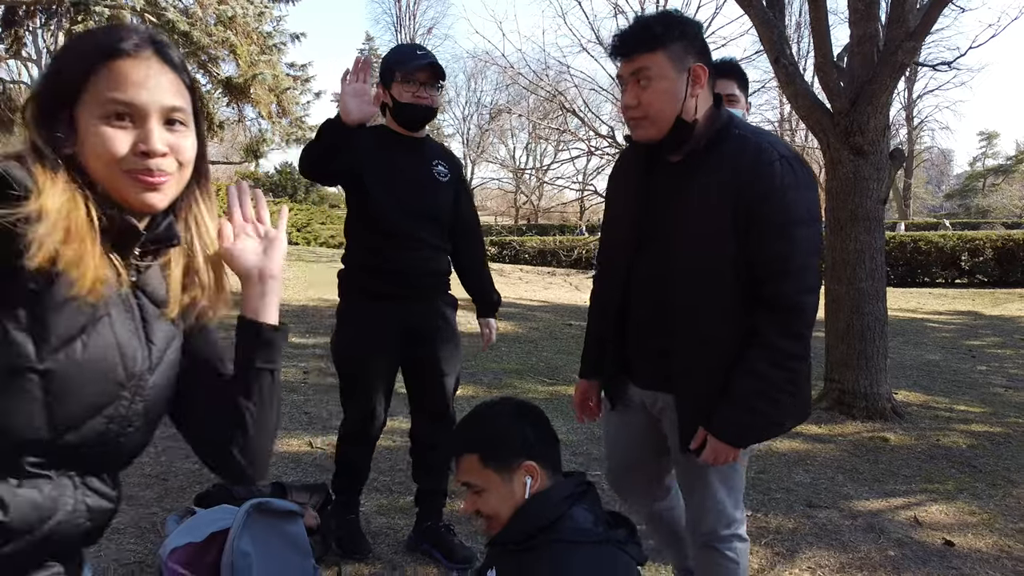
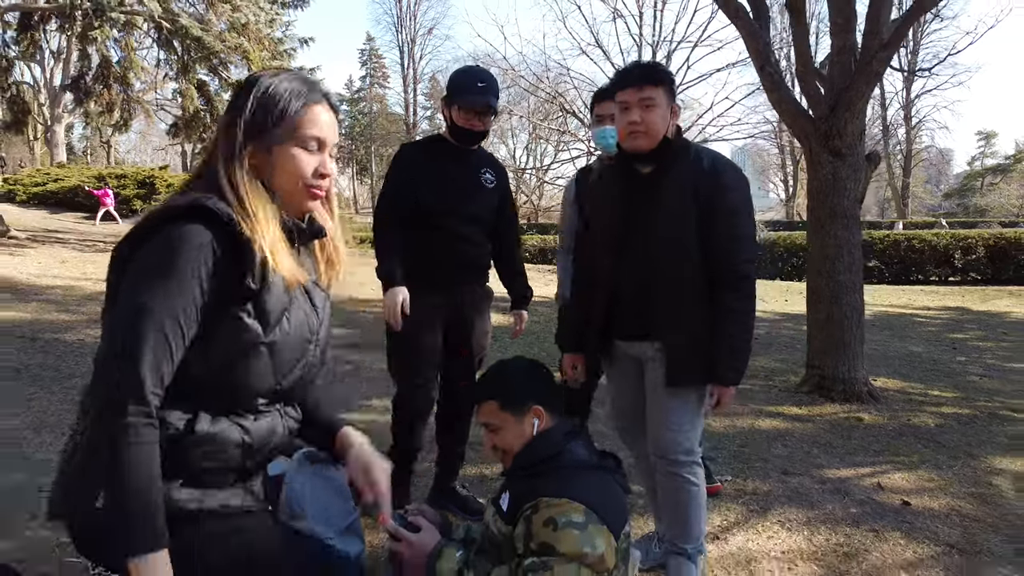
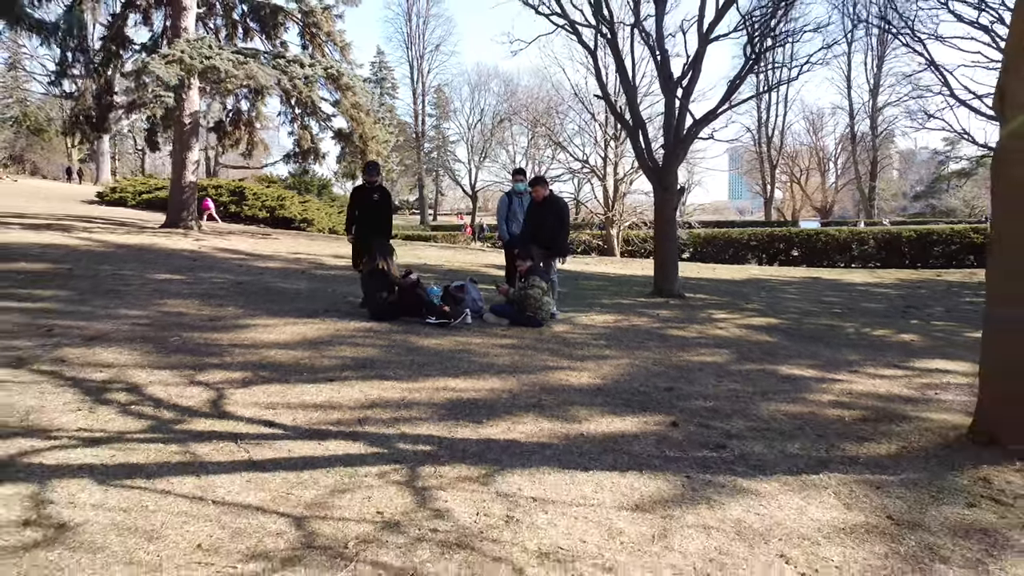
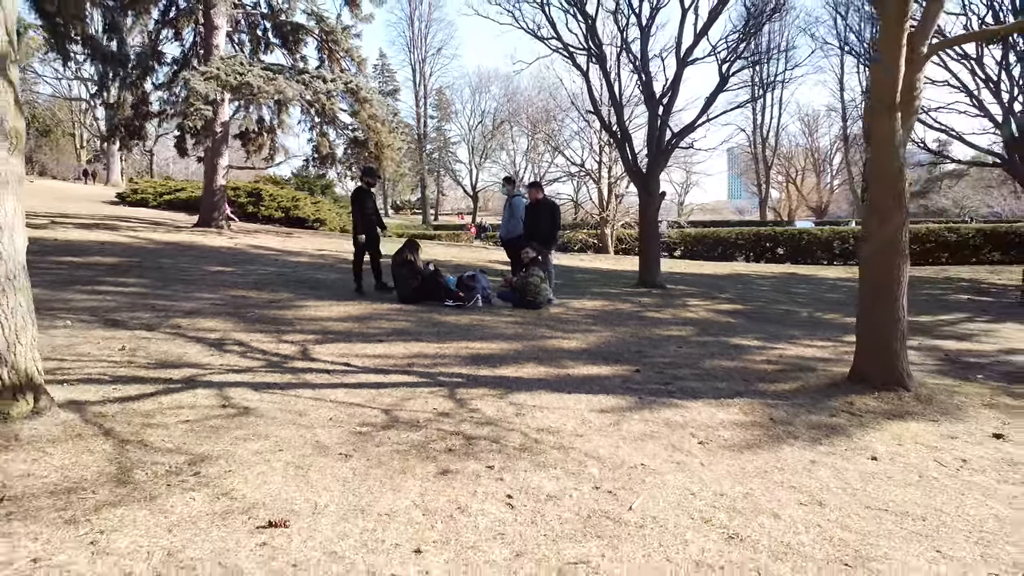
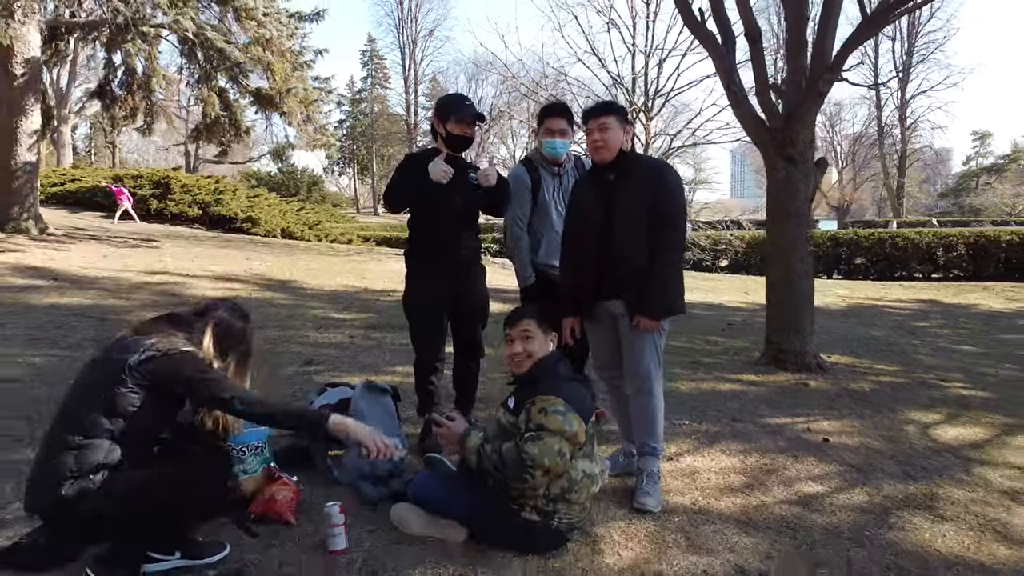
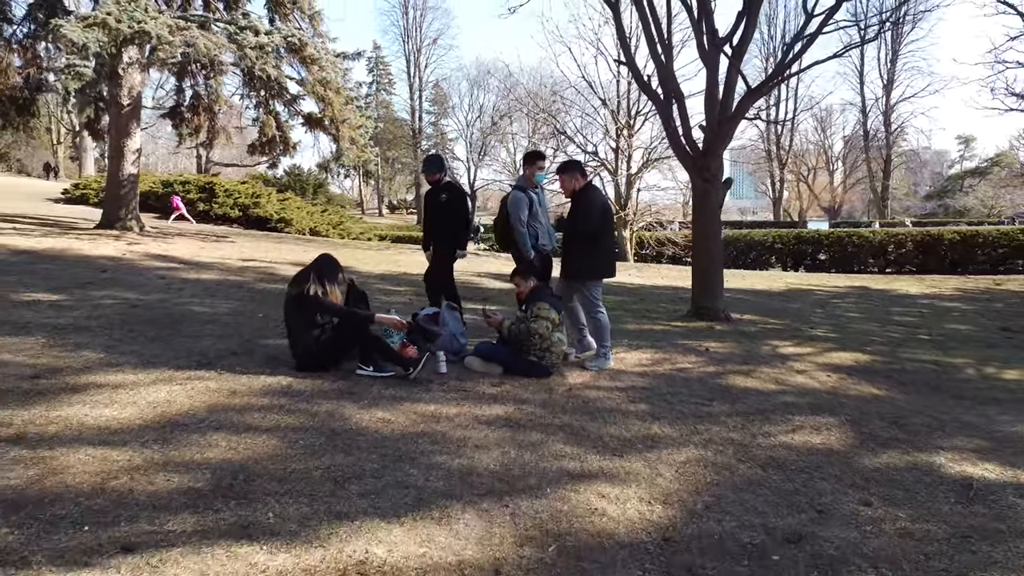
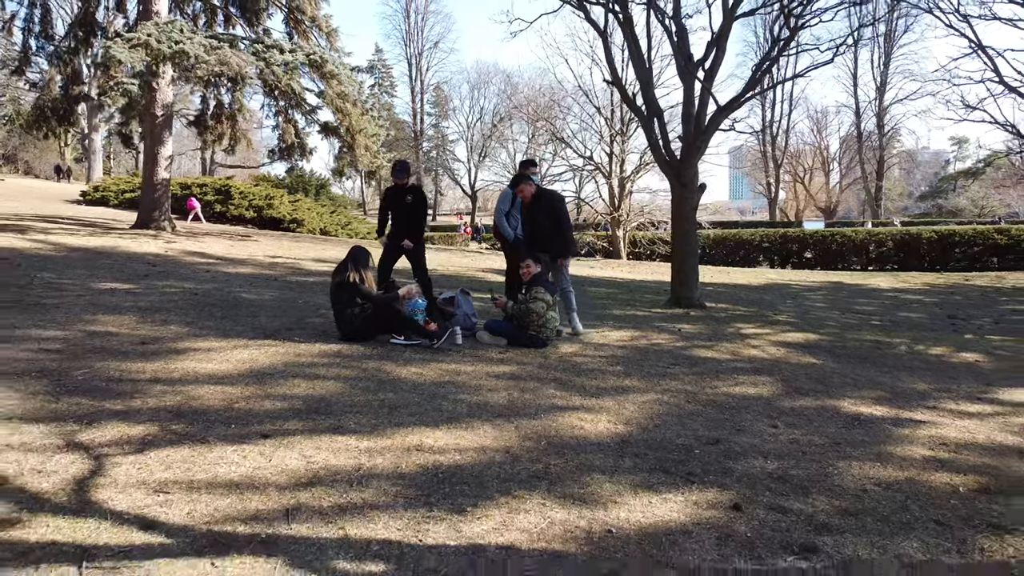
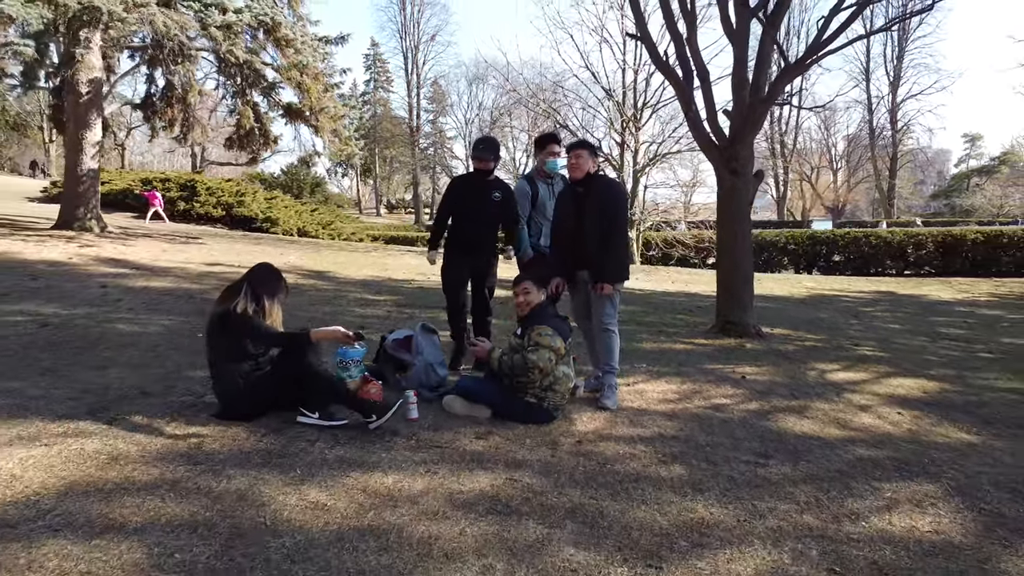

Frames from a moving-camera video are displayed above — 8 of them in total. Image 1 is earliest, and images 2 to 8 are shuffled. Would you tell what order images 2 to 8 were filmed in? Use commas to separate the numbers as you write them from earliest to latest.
2, 5, 8, 6, 7, 3, 4
